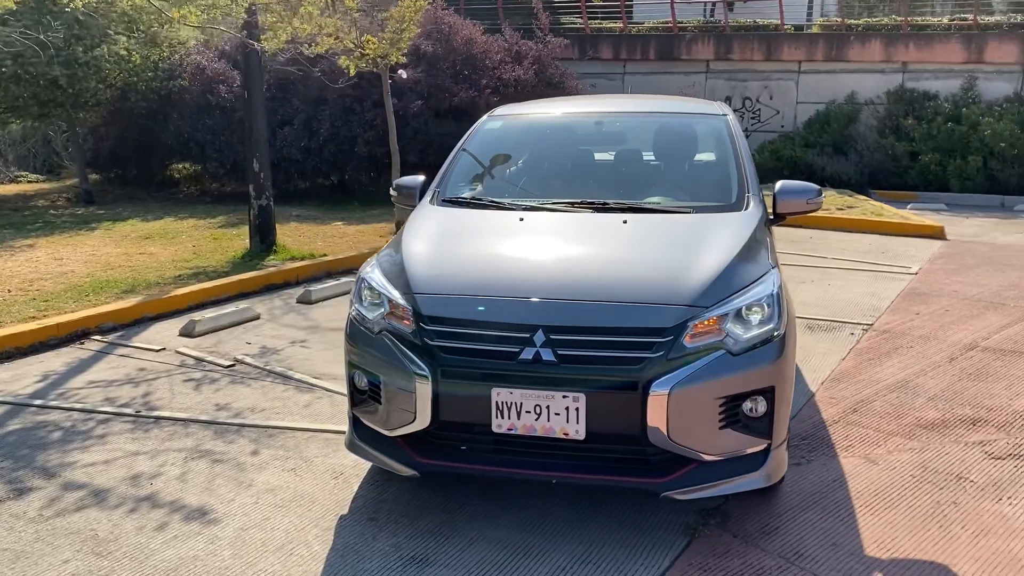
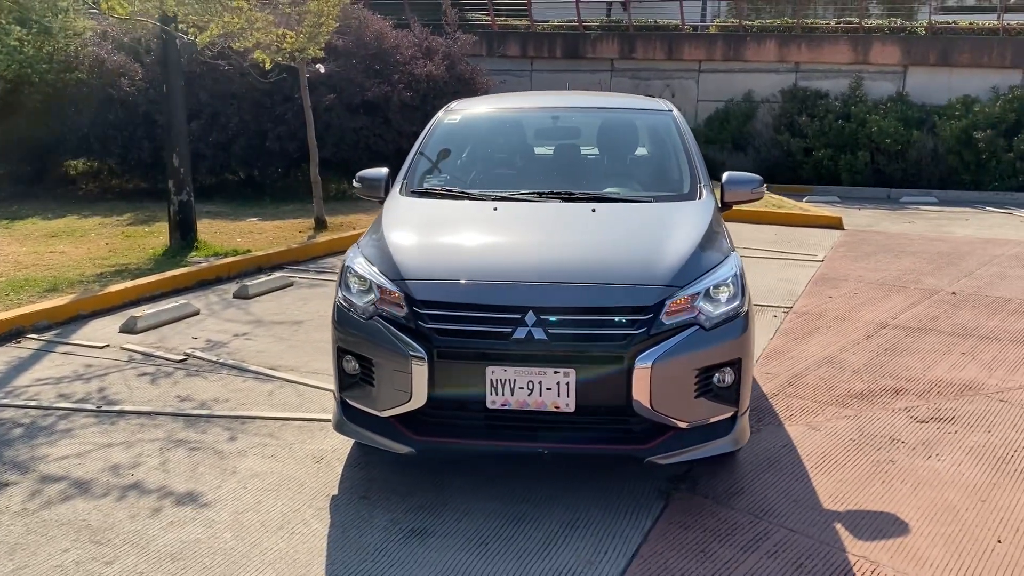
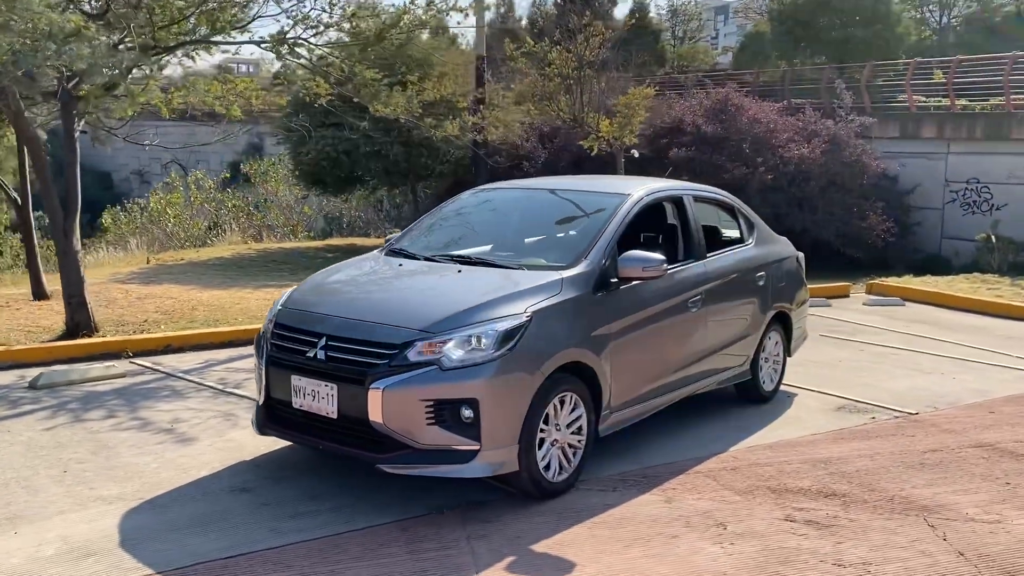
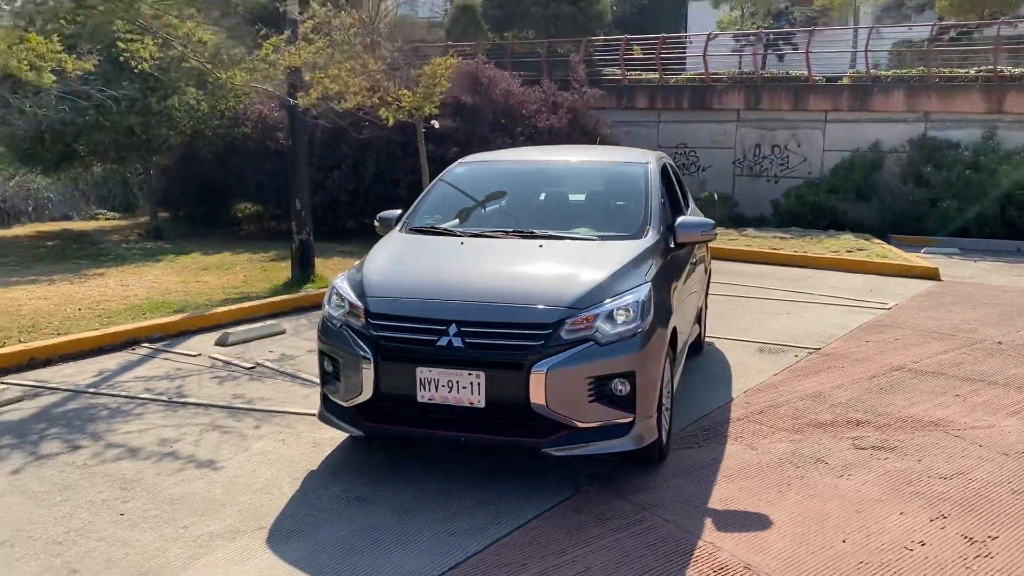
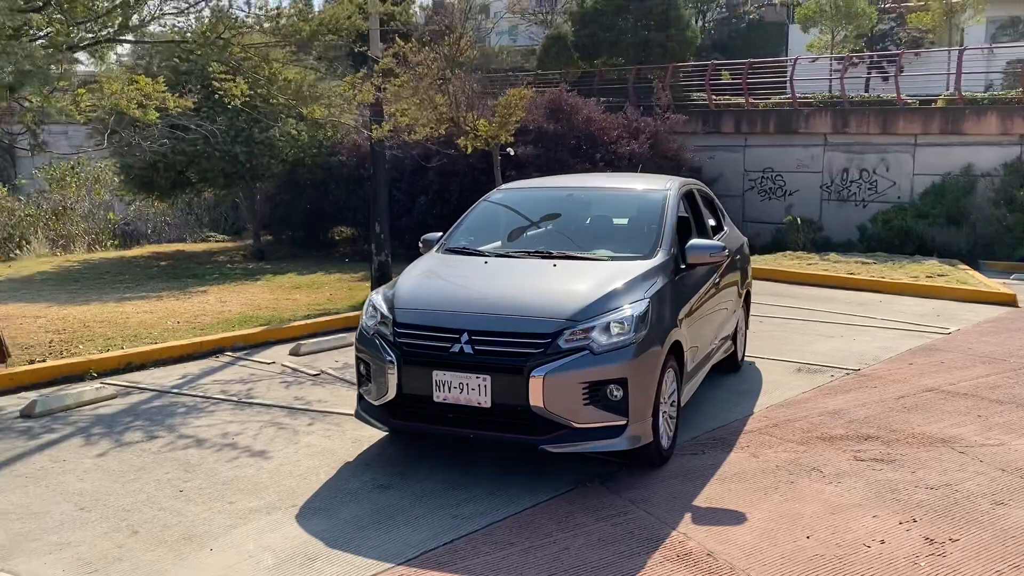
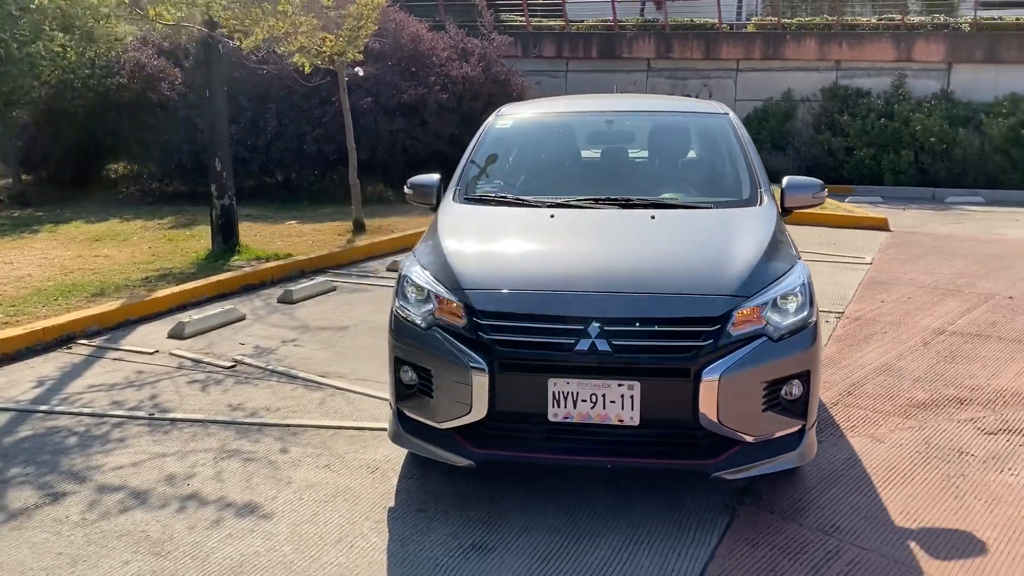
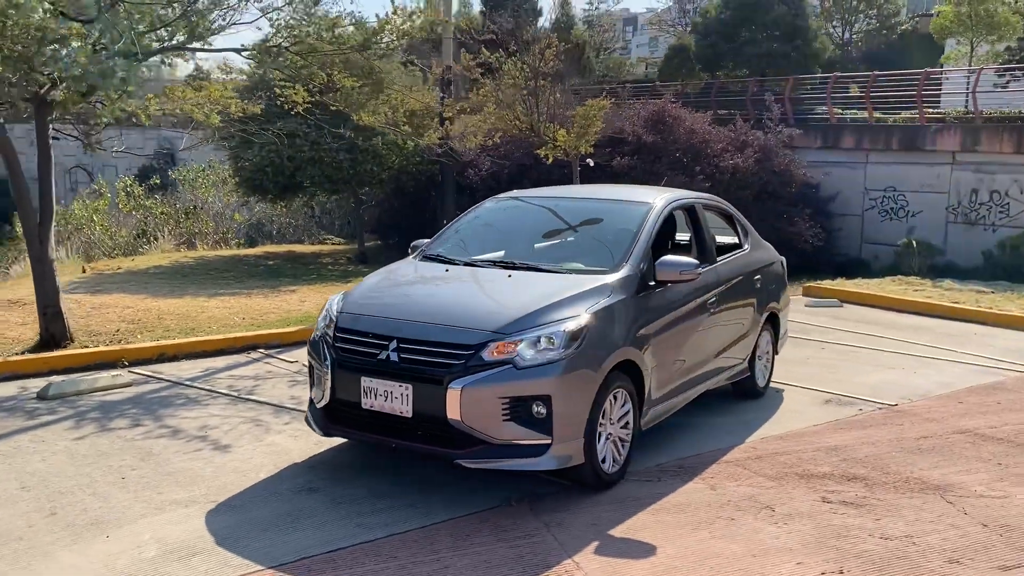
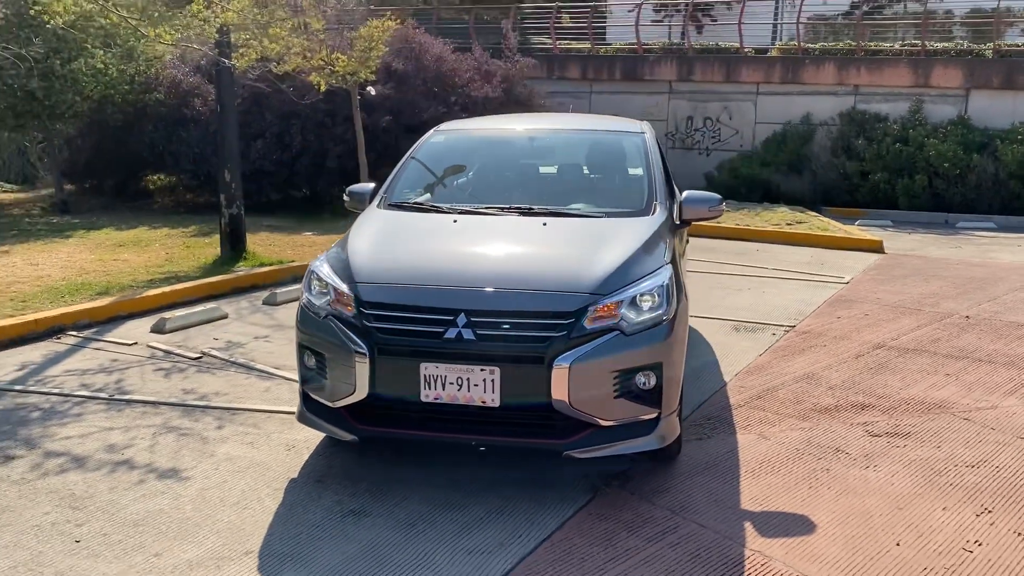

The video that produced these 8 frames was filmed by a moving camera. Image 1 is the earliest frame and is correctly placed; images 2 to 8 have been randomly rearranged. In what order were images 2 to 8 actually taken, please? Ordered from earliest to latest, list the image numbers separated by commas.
6, 2, 8, 4, 5, 7, 3
